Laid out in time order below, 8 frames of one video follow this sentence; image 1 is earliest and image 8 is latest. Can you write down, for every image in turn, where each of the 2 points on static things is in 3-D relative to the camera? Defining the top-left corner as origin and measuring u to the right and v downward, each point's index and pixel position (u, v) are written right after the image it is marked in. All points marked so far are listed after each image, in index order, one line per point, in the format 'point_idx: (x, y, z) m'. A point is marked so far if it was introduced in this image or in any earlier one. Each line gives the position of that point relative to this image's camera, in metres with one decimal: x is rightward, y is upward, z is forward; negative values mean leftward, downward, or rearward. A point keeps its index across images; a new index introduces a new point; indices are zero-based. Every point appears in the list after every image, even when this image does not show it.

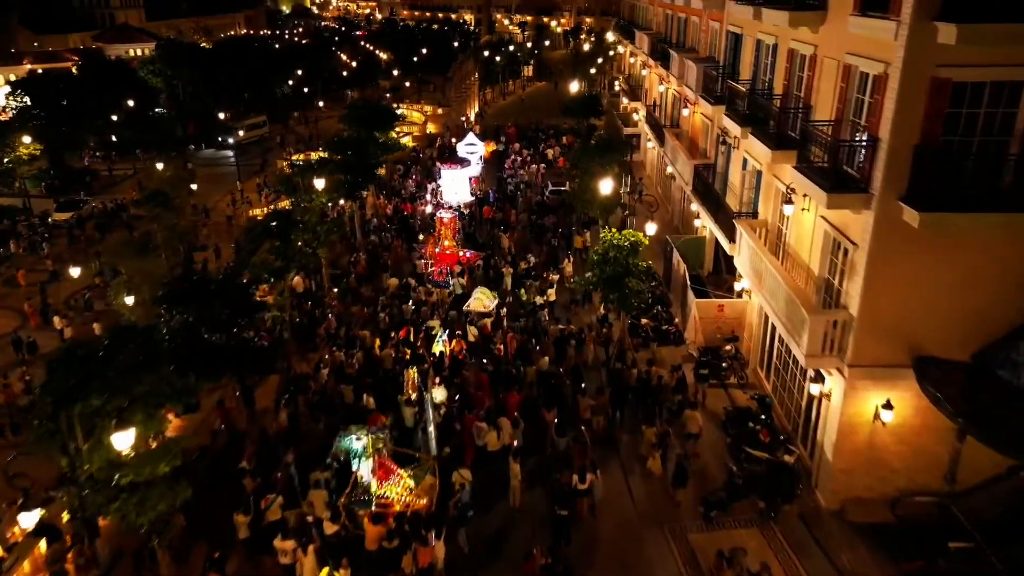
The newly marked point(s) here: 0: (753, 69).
0: (+6.3, +5.7, +19.0) m
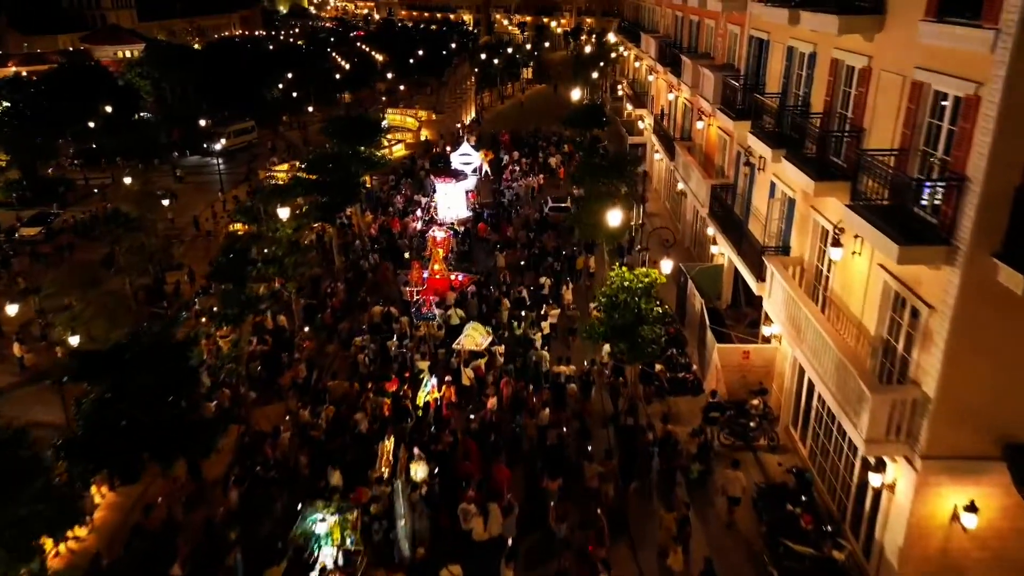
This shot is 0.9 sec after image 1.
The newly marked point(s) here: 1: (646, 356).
0: (+6.2, +4.7, +16.6) m
1: (+2.7, -1.4, +14.6) m
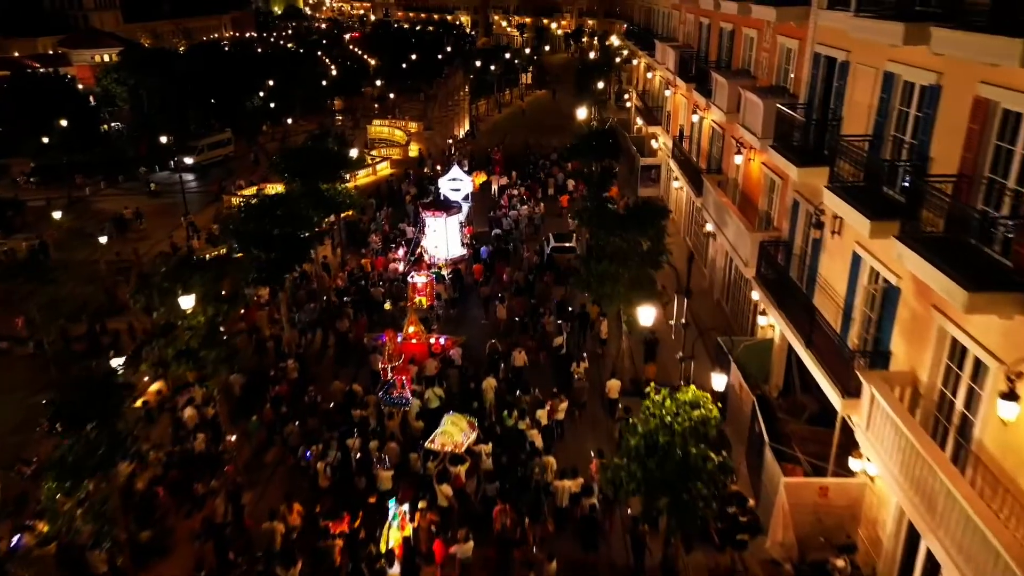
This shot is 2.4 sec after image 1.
0: (+6.0, +2.8, +12.1) m
1: (+2.6, -3.3, +10.1) m
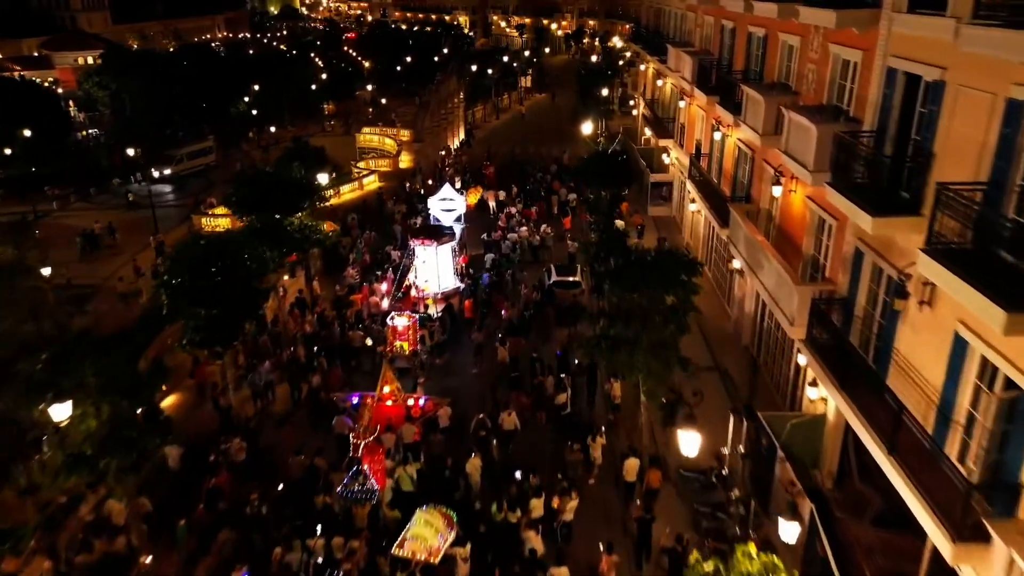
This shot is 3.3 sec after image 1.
0: (+5.9, +1.6, +9.0) m
1: (+2.5, -4.5, +7.0) m
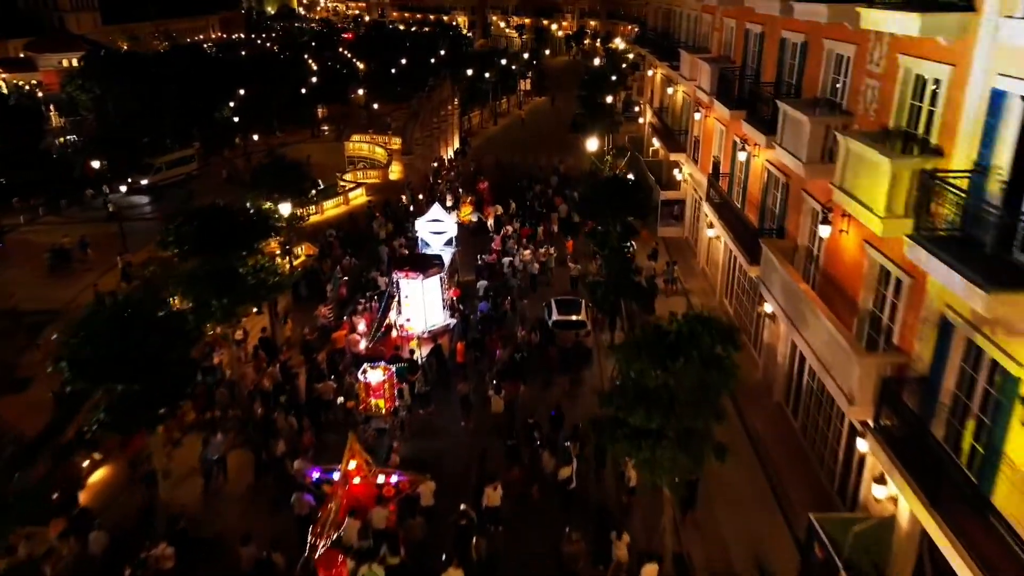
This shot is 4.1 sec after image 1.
0: (+5.8, +0.5, +6.3) m
1: (+2.3, -5.6, +4.3) m
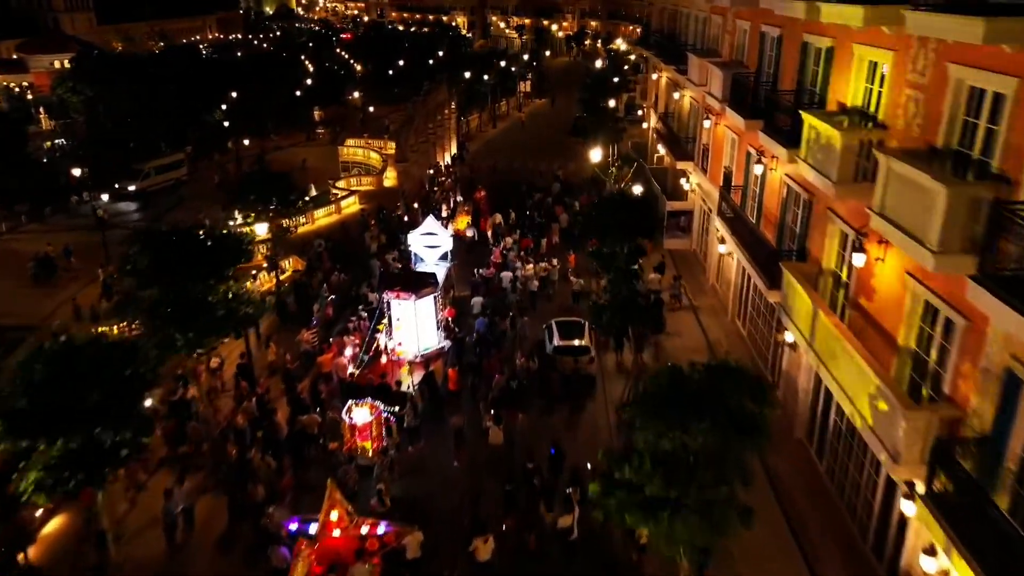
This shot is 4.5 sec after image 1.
0: (+5.8, -0.1, +4.9) m
1: (+2.3, -6.2, +2.9) m
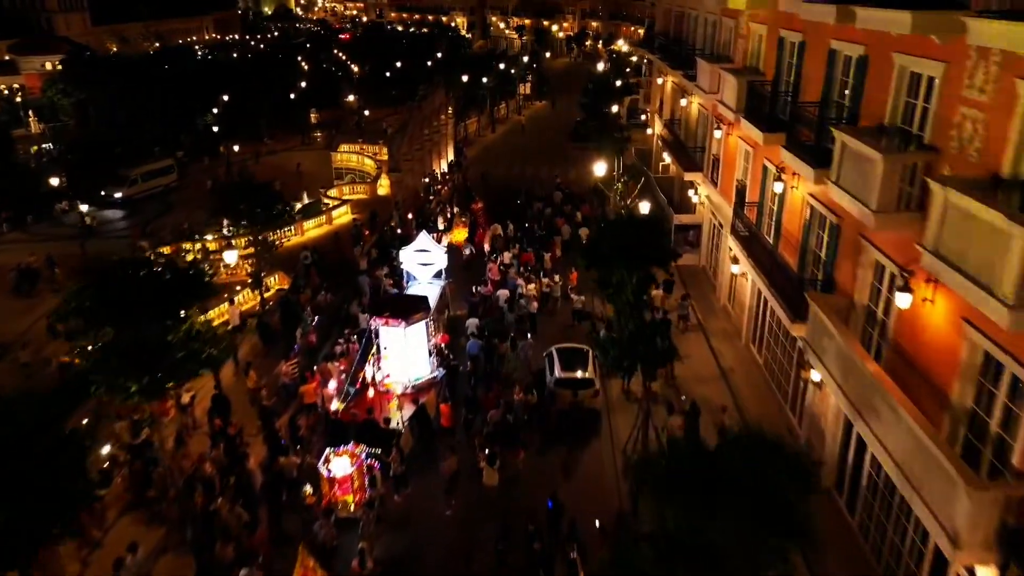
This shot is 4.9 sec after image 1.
0: (+5.7, -0.7, +3.4) m
1: (+2.2, -6.8, +1.4) m
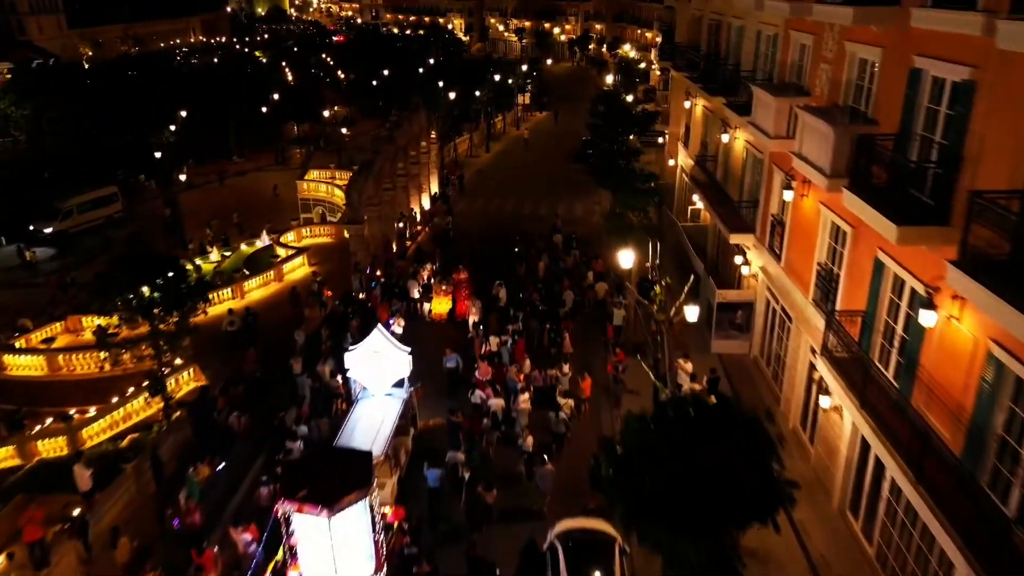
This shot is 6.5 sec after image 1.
0: (+5.4, -3.3, -2.8) m
1: (+1.9, -9.4, -4.8) m
